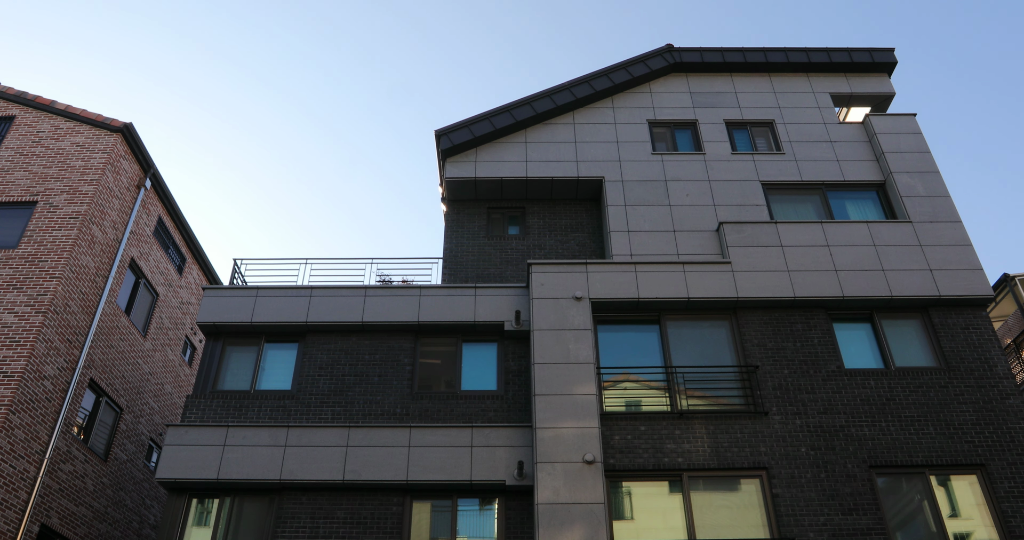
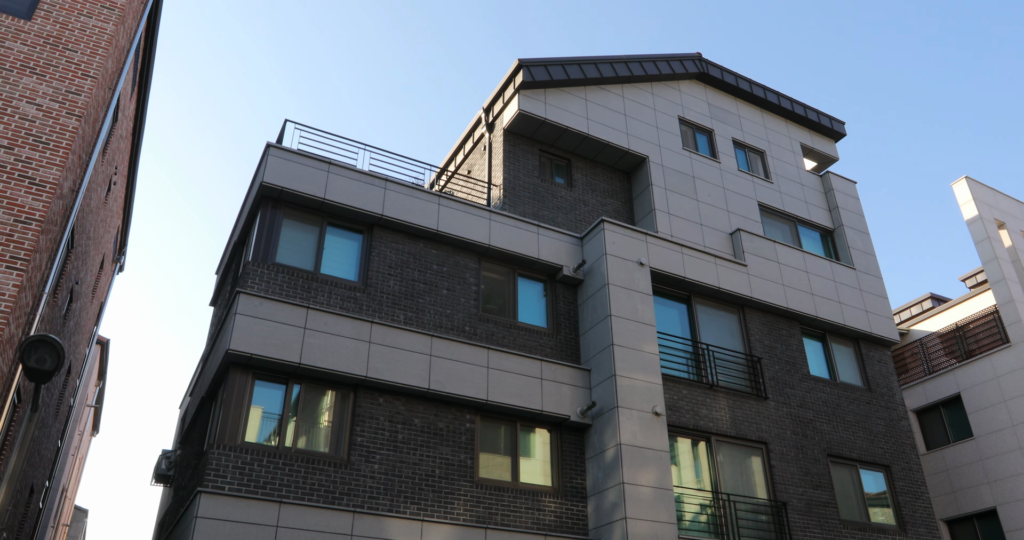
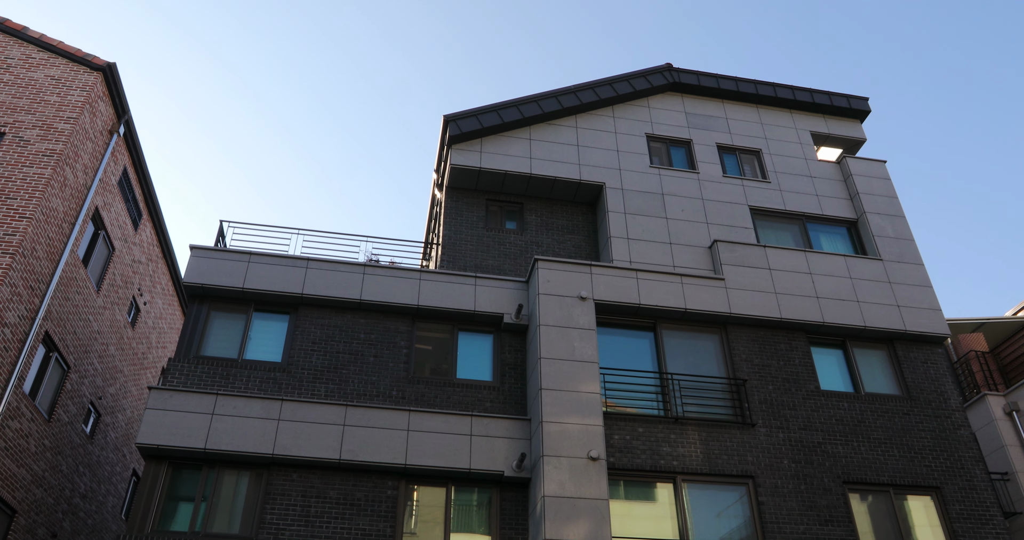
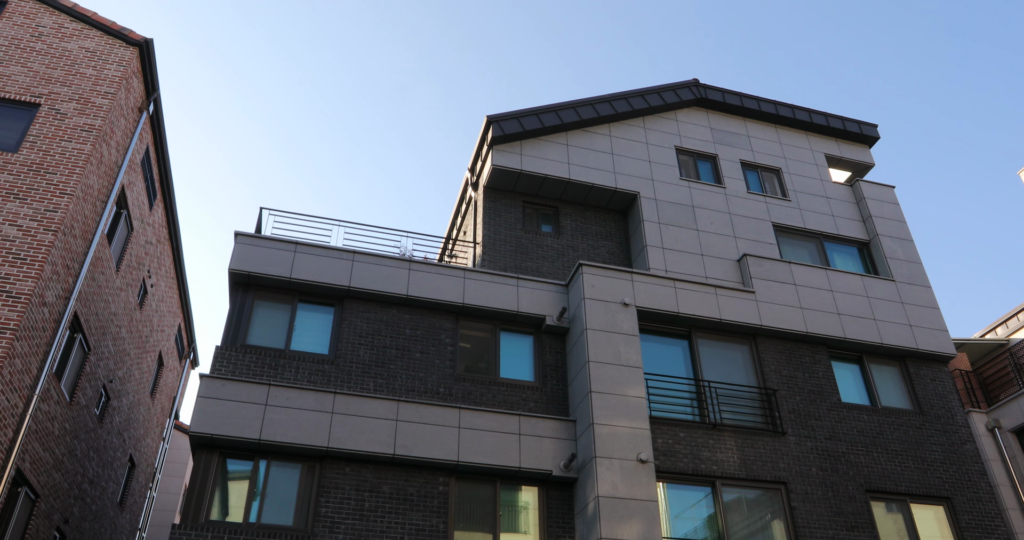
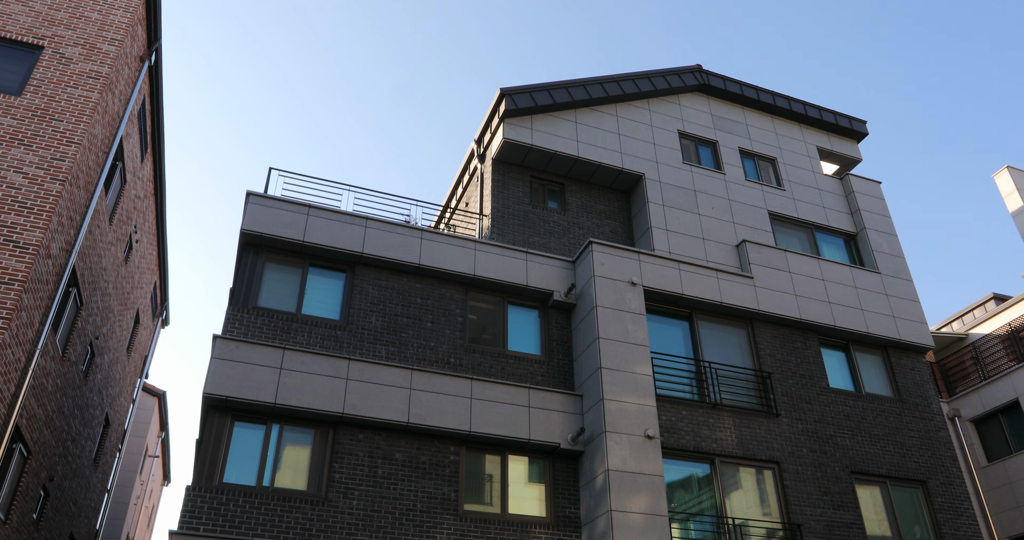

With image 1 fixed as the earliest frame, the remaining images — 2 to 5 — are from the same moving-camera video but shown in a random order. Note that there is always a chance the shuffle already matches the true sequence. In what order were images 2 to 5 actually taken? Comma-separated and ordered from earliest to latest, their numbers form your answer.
3, 4, 5, 2
